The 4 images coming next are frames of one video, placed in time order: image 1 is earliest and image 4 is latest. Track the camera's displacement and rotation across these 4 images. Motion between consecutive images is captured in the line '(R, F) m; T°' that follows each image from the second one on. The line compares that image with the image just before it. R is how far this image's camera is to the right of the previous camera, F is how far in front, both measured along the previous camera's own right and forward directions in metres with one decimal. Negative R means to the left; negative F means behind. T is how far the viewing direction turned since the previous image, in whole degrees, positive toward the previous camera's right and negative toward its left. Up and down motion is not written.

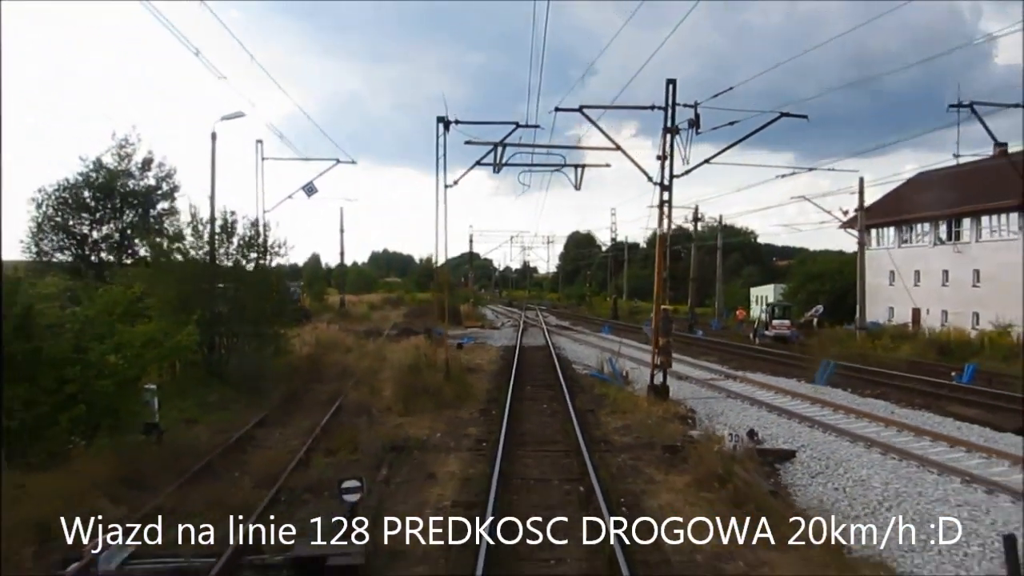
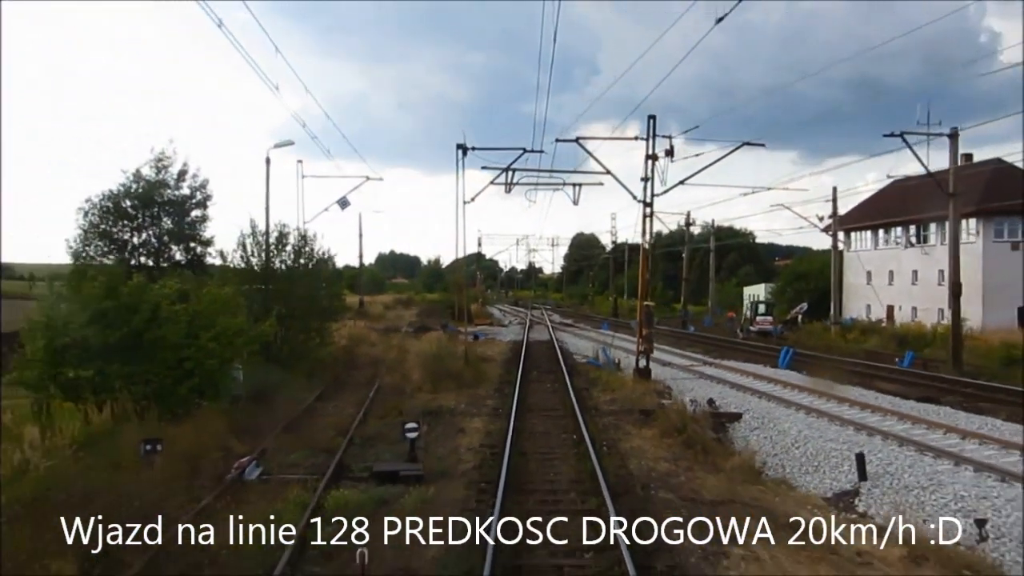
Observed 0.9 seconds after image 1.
(-0.1, -3.3) m; 0°
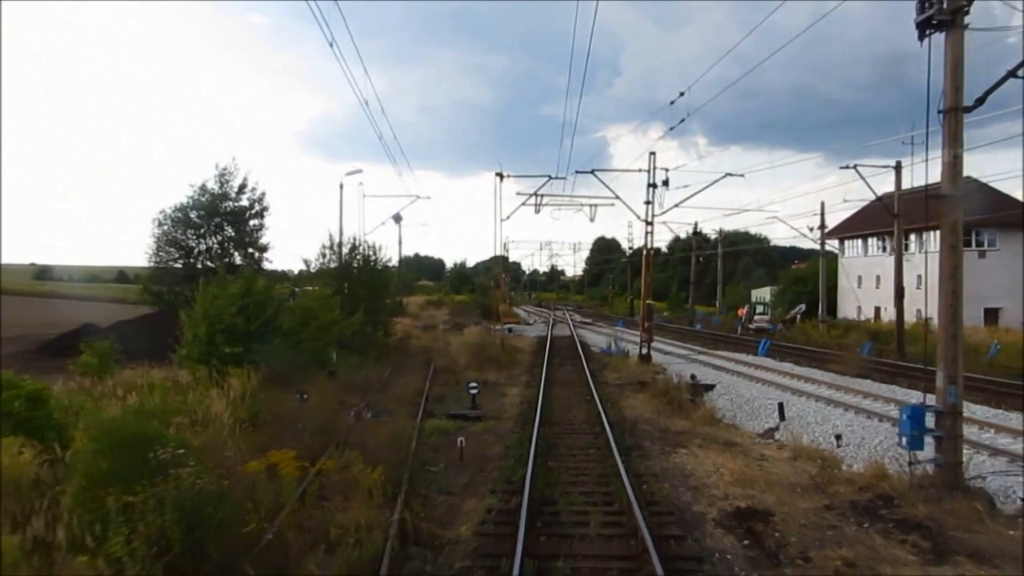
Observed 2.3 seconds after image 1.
(-0.2, -4.8) m; -1°
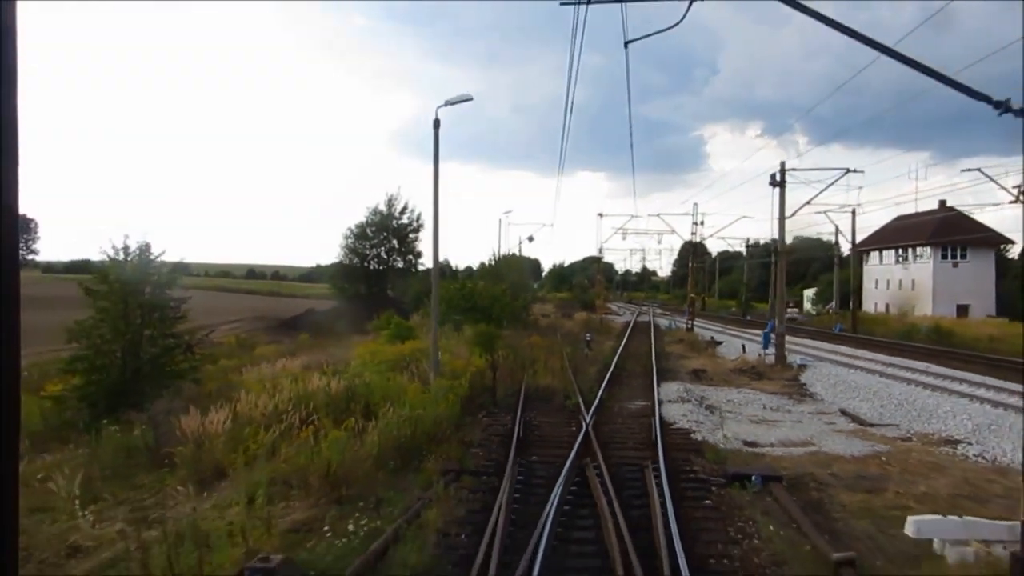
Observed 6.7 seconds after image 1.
(-0.1, -15.2) m; -5°
